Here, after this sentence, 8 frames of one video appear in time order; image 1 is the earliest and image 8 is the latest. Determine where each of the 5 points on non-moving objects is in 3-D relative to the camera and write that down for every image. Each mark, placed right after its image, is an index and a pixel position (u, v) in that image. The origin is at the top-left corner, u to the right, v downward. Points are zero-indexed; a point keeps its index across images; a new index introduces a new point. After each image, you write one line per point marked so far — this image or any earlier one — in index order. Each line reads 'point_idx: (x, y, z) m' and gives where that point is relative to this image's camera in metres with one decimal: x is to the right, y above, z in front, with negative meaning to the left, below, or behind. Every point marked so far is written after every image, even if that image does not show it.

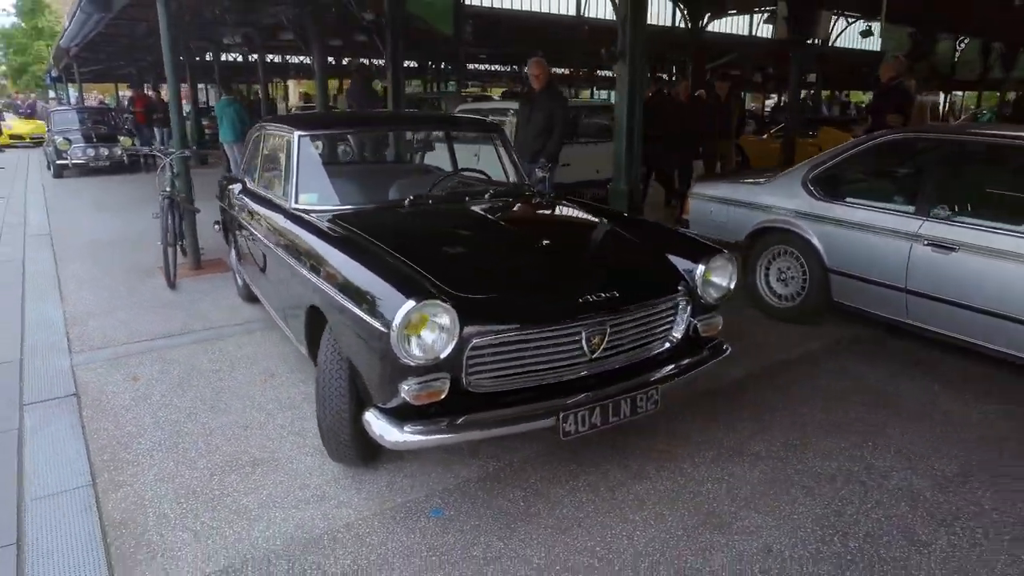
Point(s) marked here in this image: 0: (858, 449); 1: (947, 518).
0: (+1.7, -0.8, +3.3) m
1: (+1.8, -1.0, +2.8) m
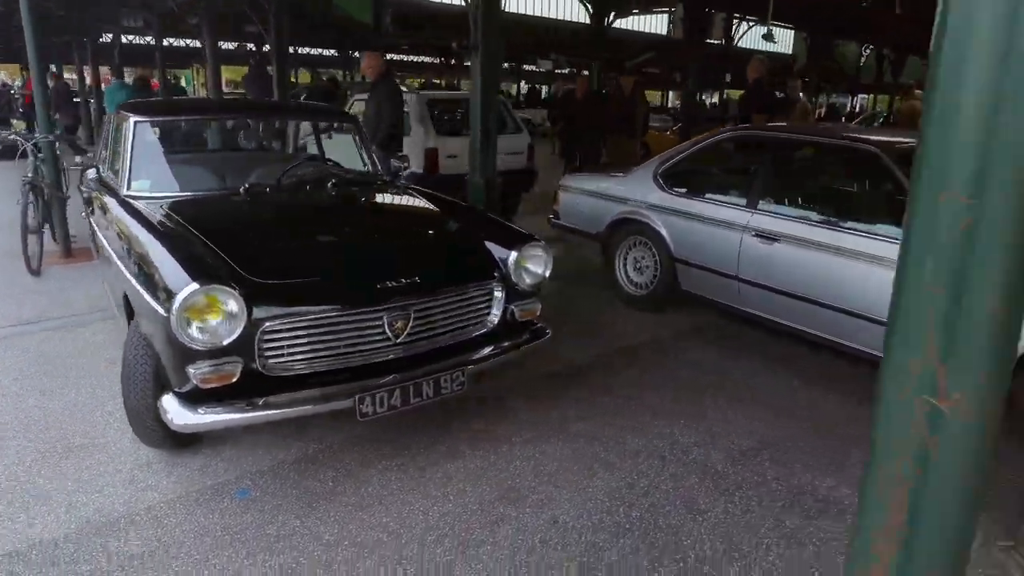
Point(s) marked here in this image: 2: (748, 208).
0: (+0.8, -0.7, +3.5) m
1: (+1.0, -0.9, +3.0) m
2: (+1.5, +0.5, +4.4) m
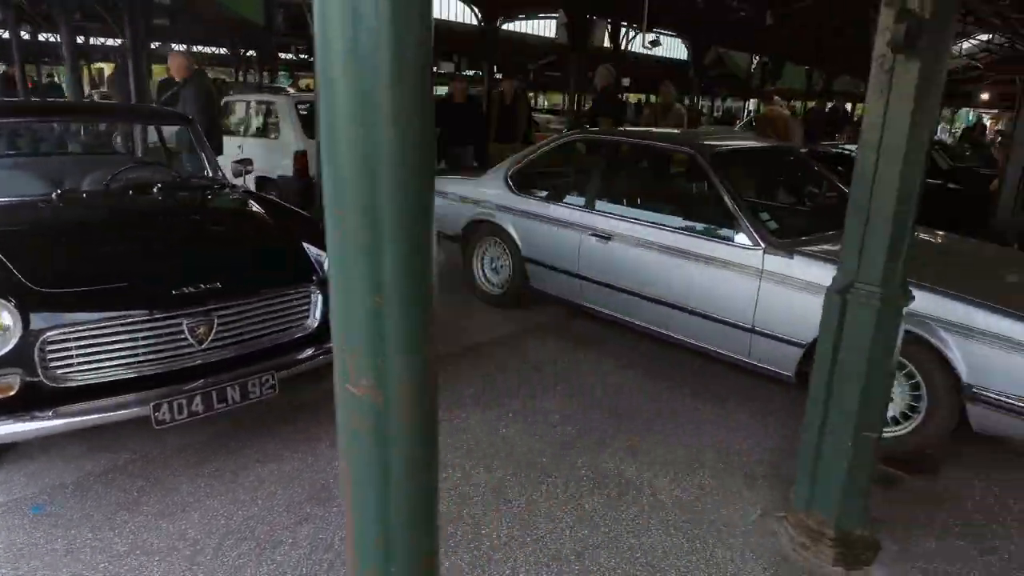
0: (-0.1, -0.7, +3.6) m
1: (+0.1, -0.9, +3.1) m
2: (+0.5, +0.5, +4.6) m
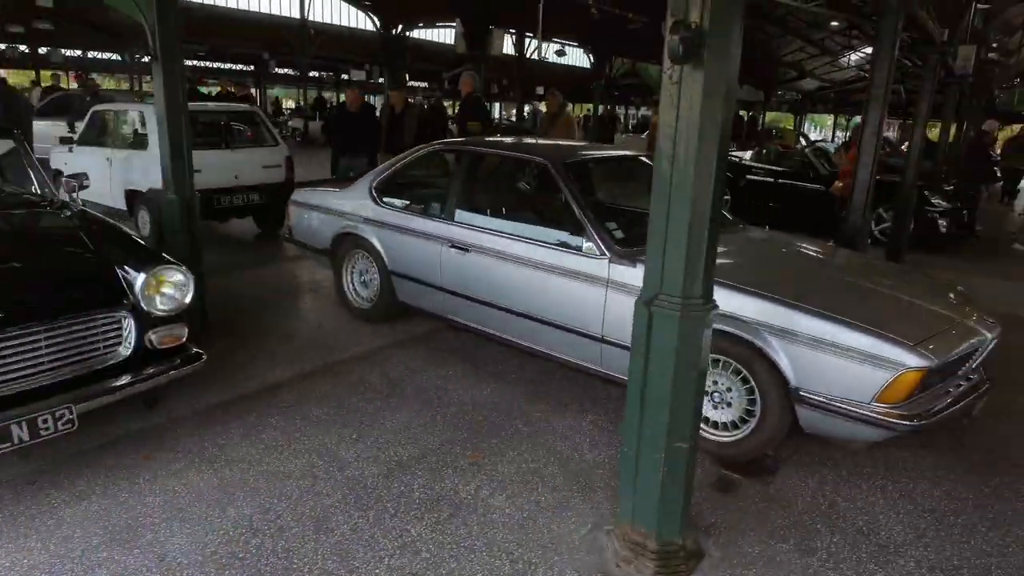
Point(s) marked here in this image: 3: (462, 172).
0: (-0.9, -0.8, +3.4) m
1: (-0.7, -1.0, +3.0) m
2: (-0.5, +0.5, +4.5) m
3: (-0.4, +0.8, +4.5) m
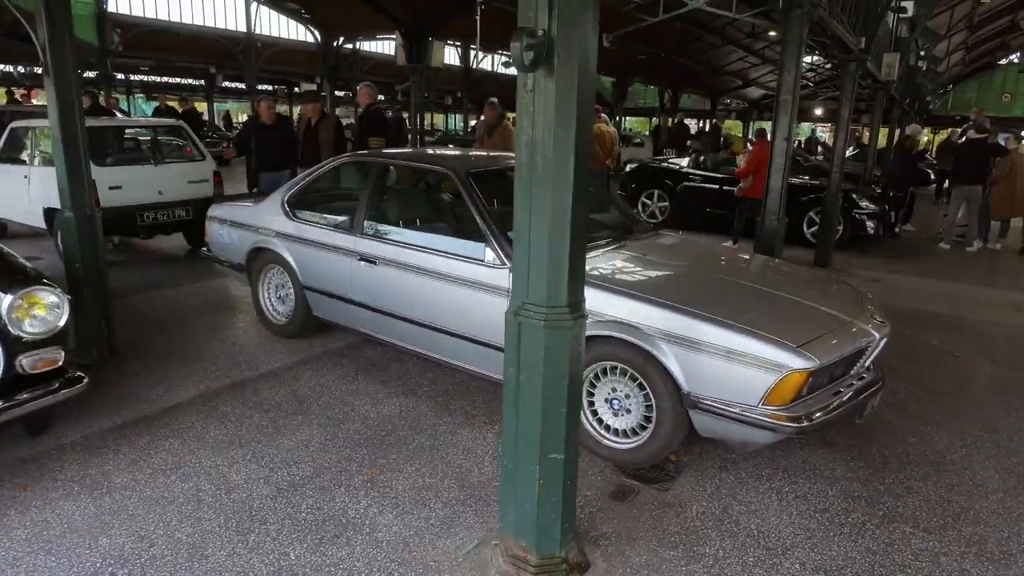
0: (-1.4, -0.9, +3.3) m
1: (-1.2, -1.0, +2.9) m
2: (-1.1, +0.4, +4.4) m
3: (-1.0, +0.7, +4.5) m
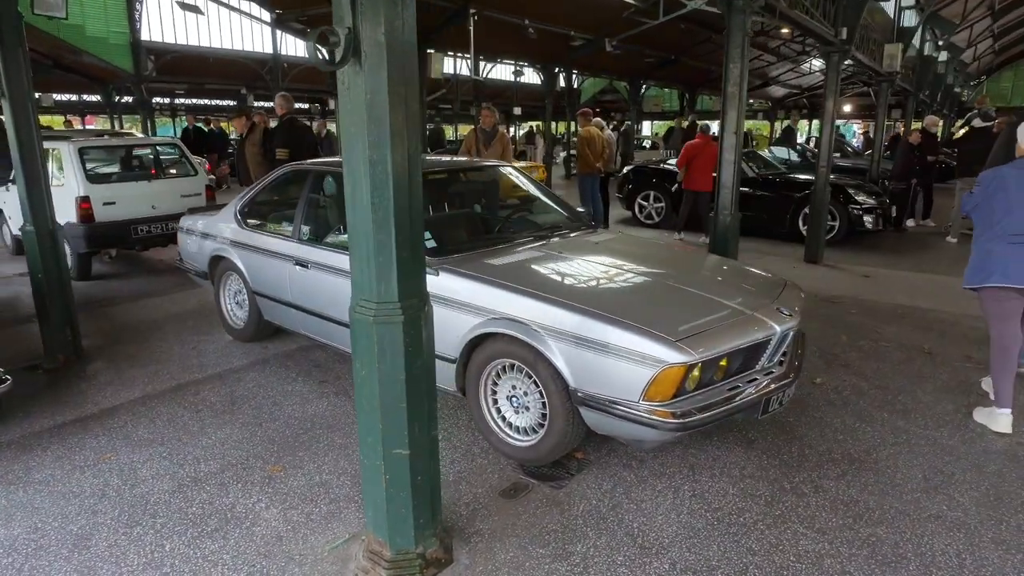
0: (-1.9, -0.9, +3.5) m
1: (-1.7, -1.1, +3.0) m
2: (-1.5, +0.3, +4.5) m
3: (-1.4, +0.7, +4.6) m
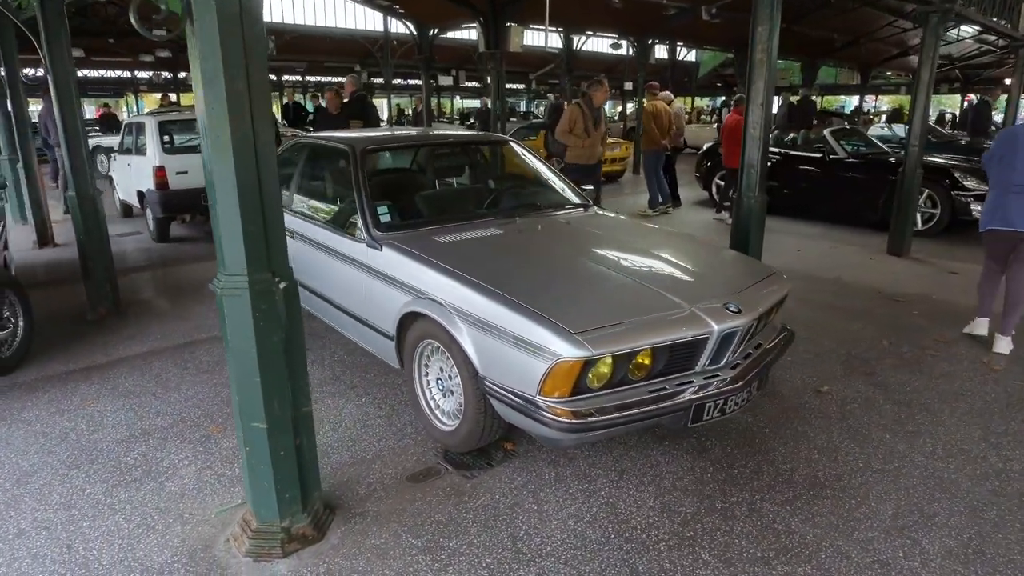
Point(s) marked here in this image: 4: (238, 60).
0: (-2.3, -0.7, +3.7) m
1: (-2.1, -0.9, +3.3) m
2: (-1.6, +0.6, +4.6) m
3: (-1.5, +0.9, +4.7) m
4: (-0.9, +0.8, +2.2) m
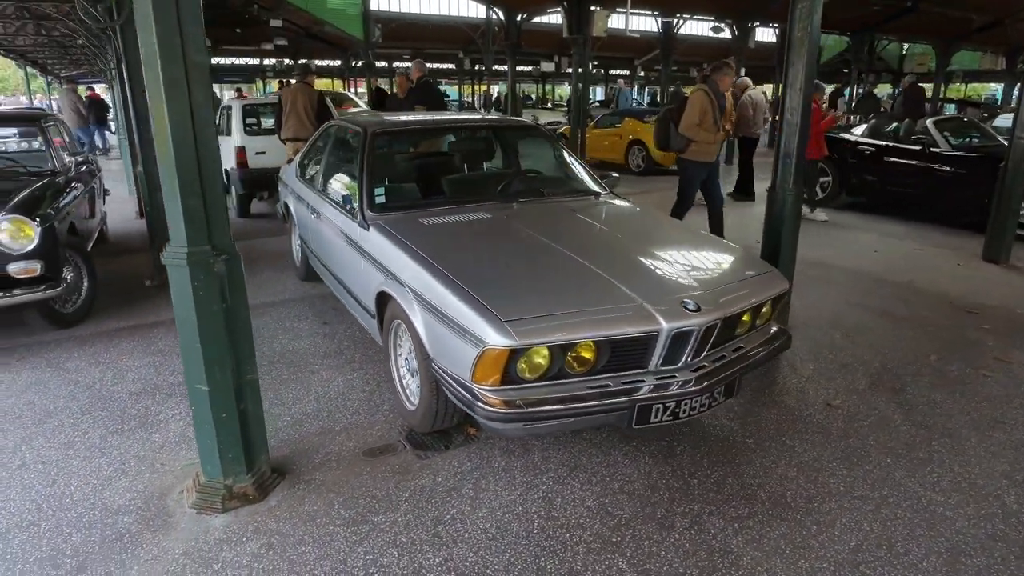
0: (-2.3, -0.5, +4.1) m
1: (-2.3, -0.7, +3.6) m
2: (-1.4, +0.7, +4.8) m
3: (-1.3, +1.1, +4.9) m
4: (-1.2, +0.9, +2.3) m
